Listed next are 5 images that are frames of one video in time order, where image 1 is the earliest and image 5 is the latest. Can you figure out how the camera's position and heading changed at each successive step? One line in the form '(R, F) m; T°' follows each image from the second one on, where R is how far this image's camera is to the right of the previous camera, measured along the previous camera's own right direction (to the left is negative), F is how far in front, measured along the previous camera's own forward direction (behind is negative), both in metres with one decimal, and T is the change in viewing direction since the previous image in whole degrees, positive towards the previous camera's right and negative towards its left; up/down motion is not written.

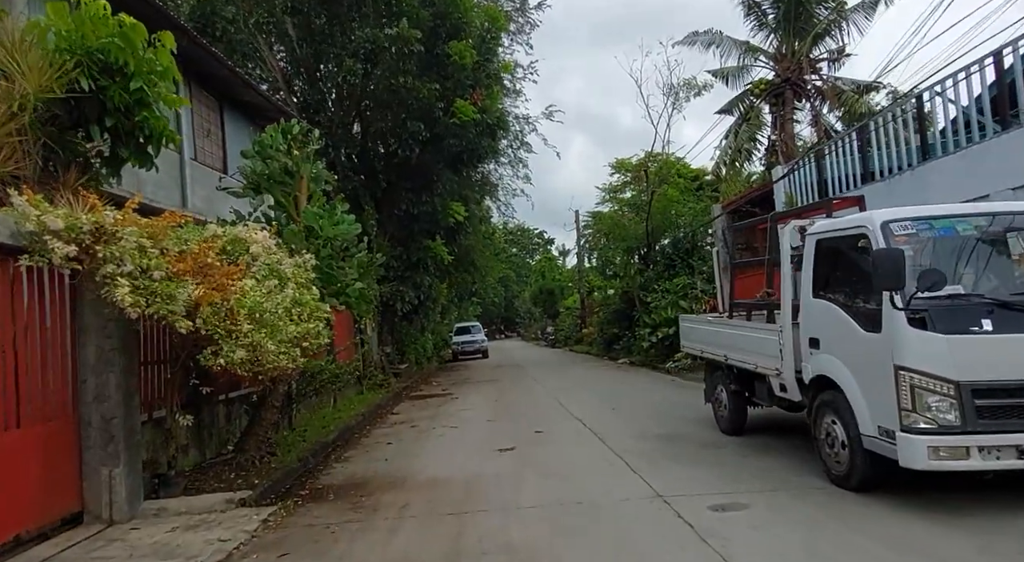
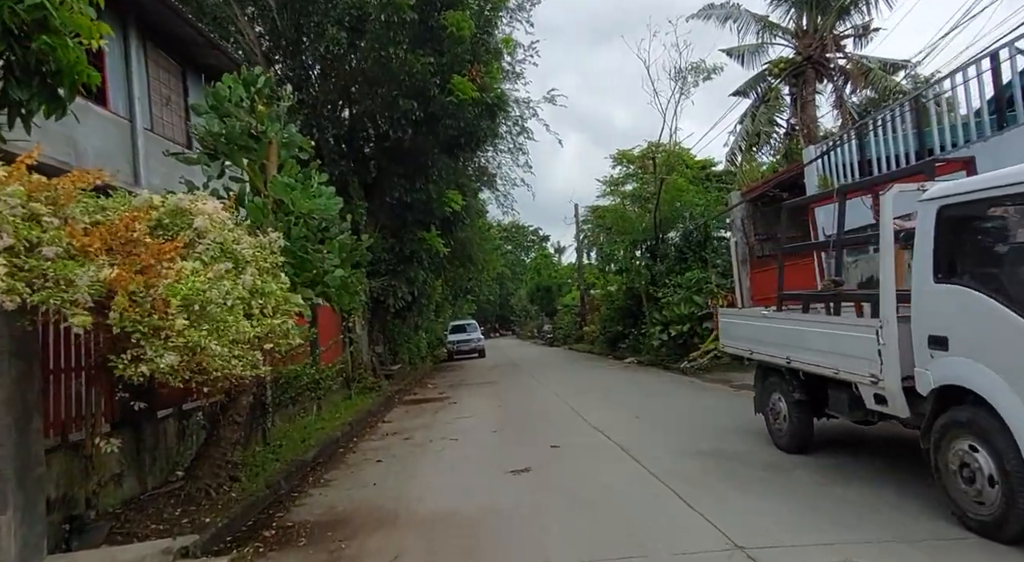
(-0.2, +1.5) m; +1°
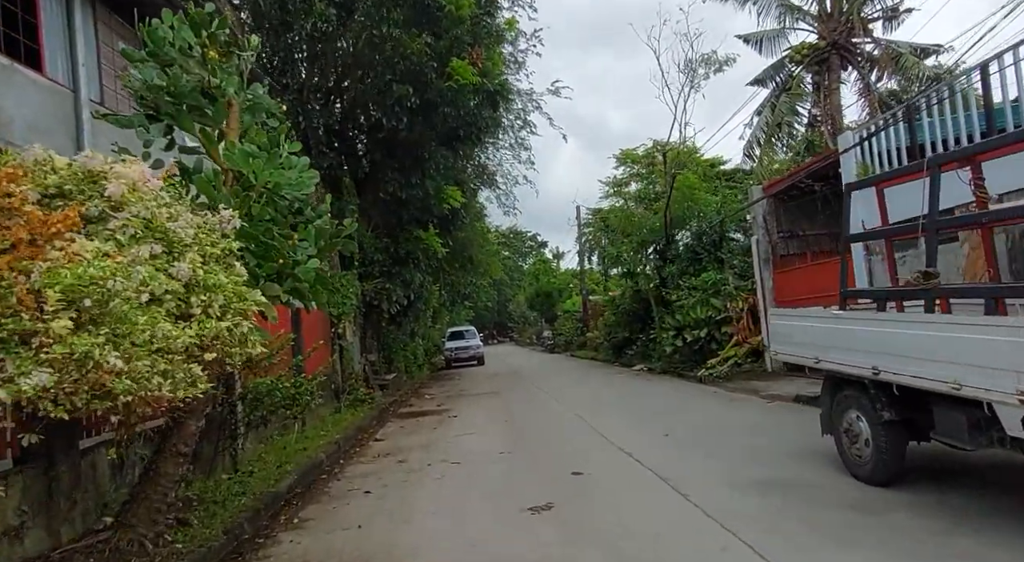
(-0.2, +1.3) m; 0°
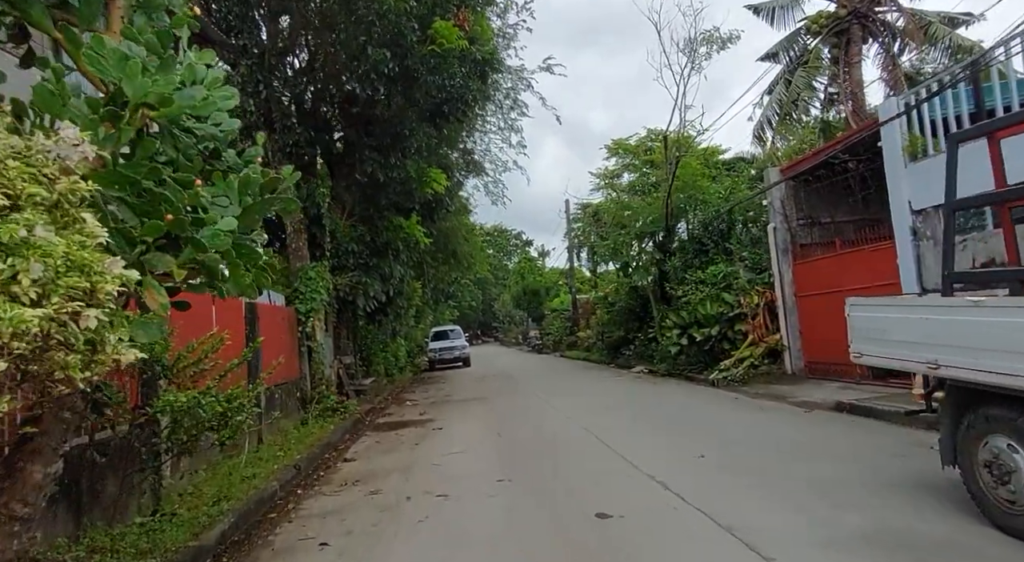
(-0.2, +1.7) m; +1°
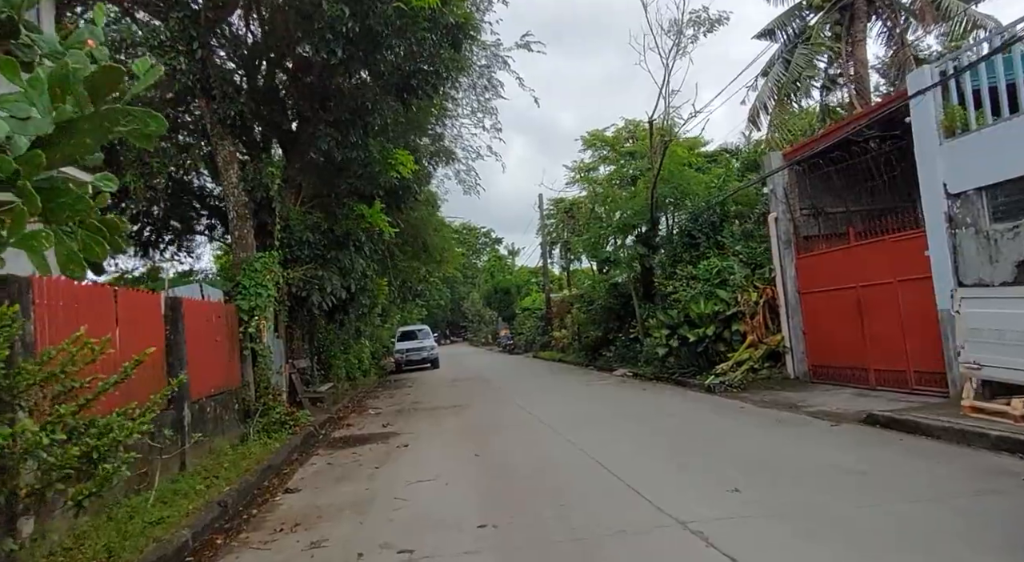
(-0.2, +1.6) m; +3°
